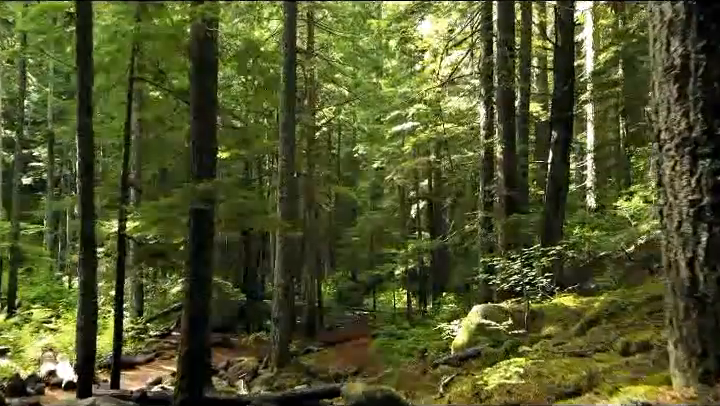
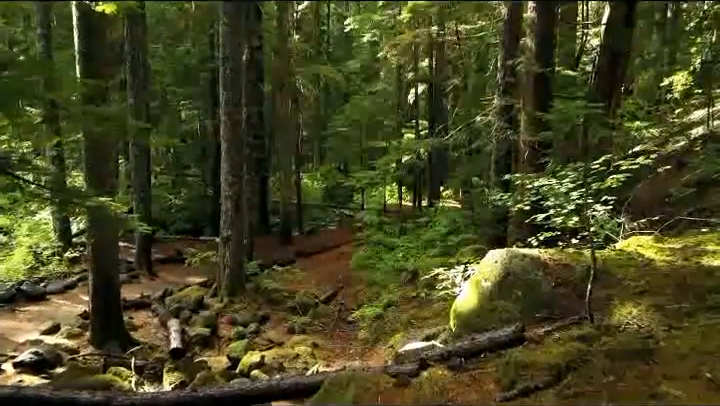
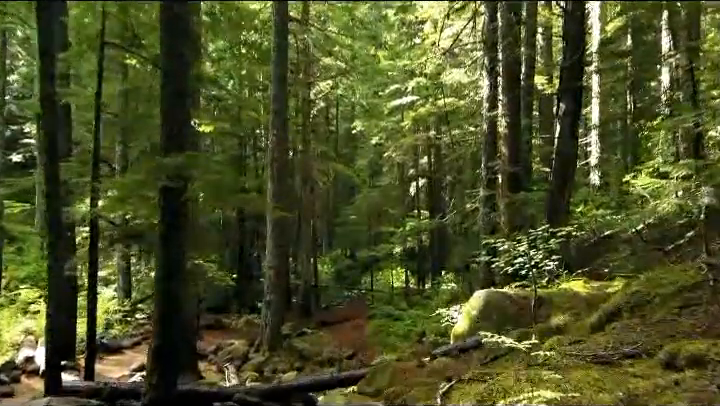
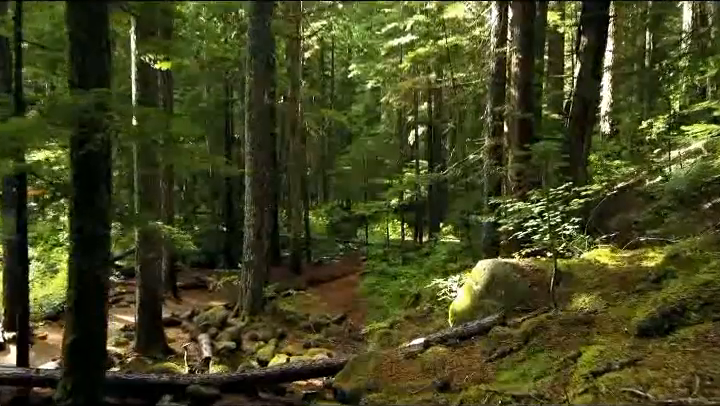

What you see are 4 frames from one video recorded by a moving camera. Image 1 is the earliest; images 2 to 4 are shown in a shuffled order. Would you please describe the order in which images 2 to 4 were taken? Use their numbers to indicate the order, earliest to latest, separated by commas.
3, 4, 2
